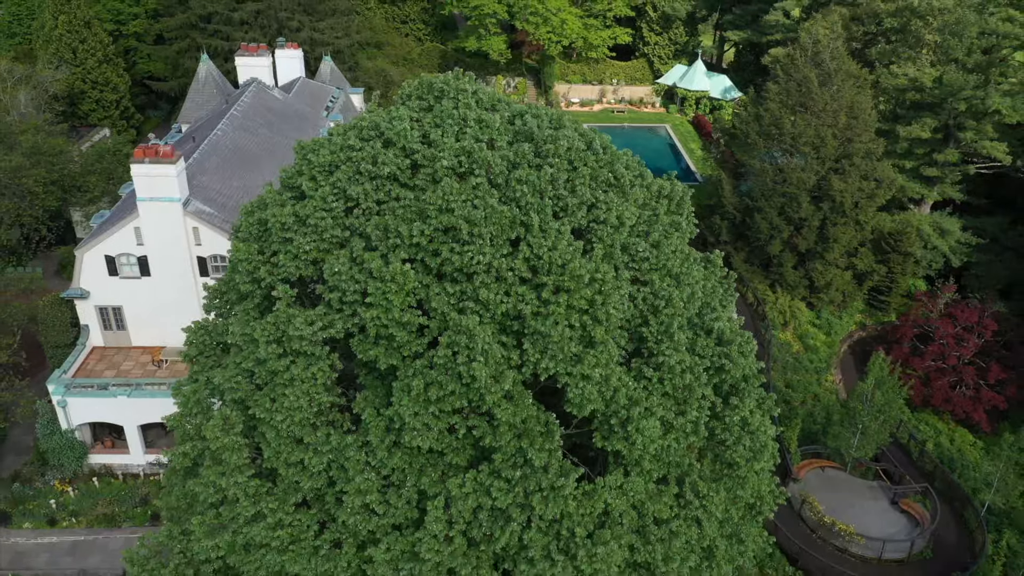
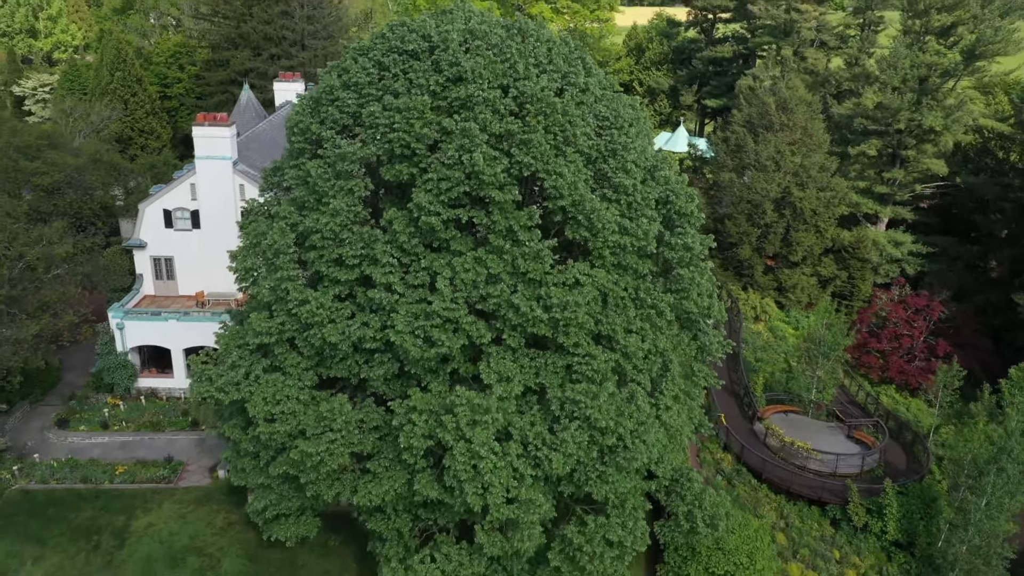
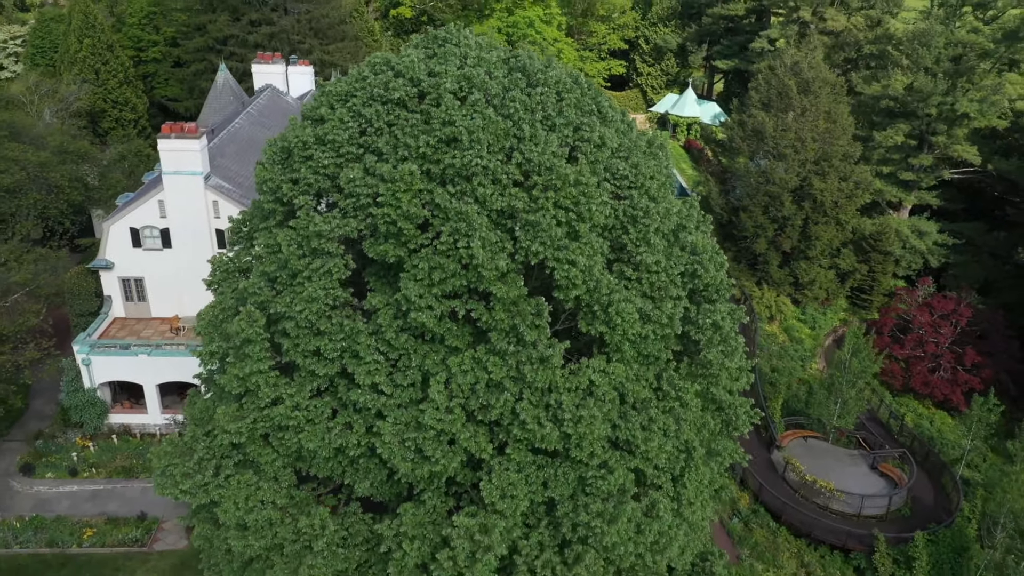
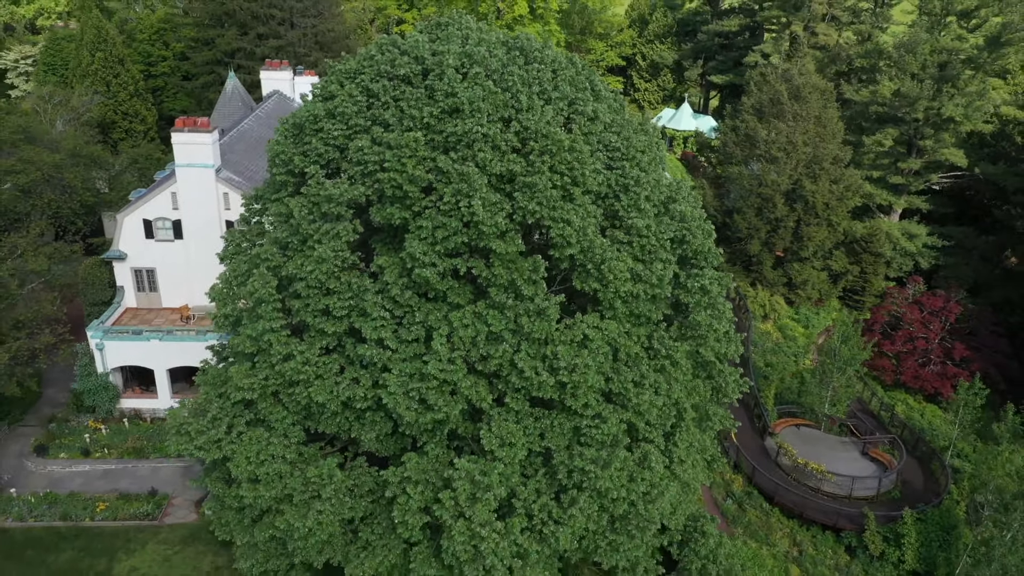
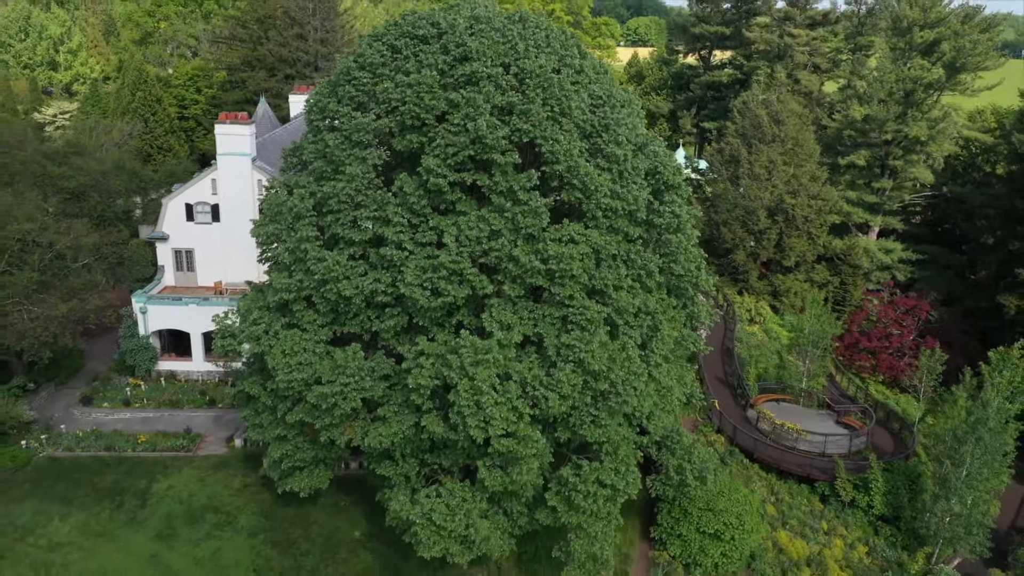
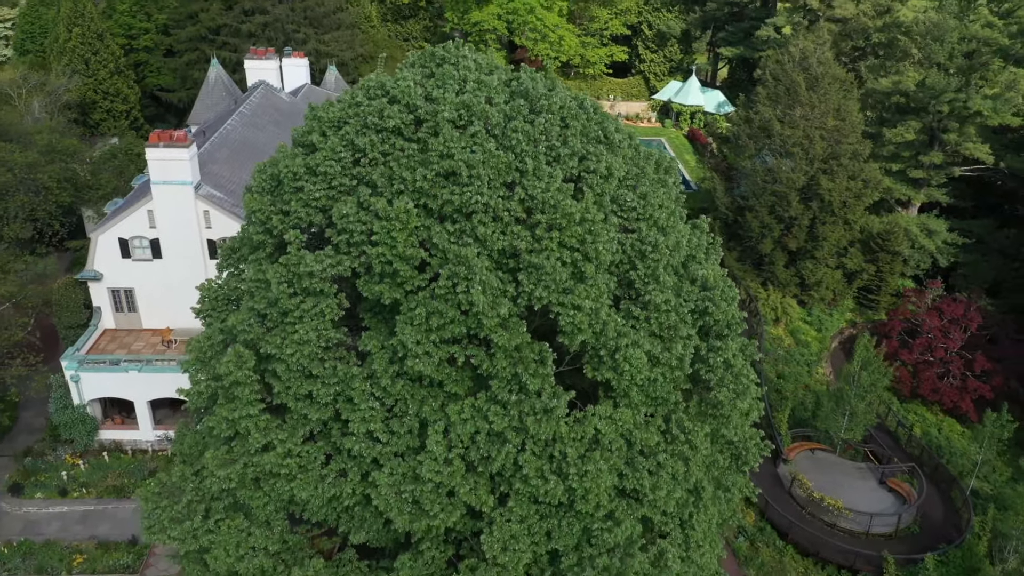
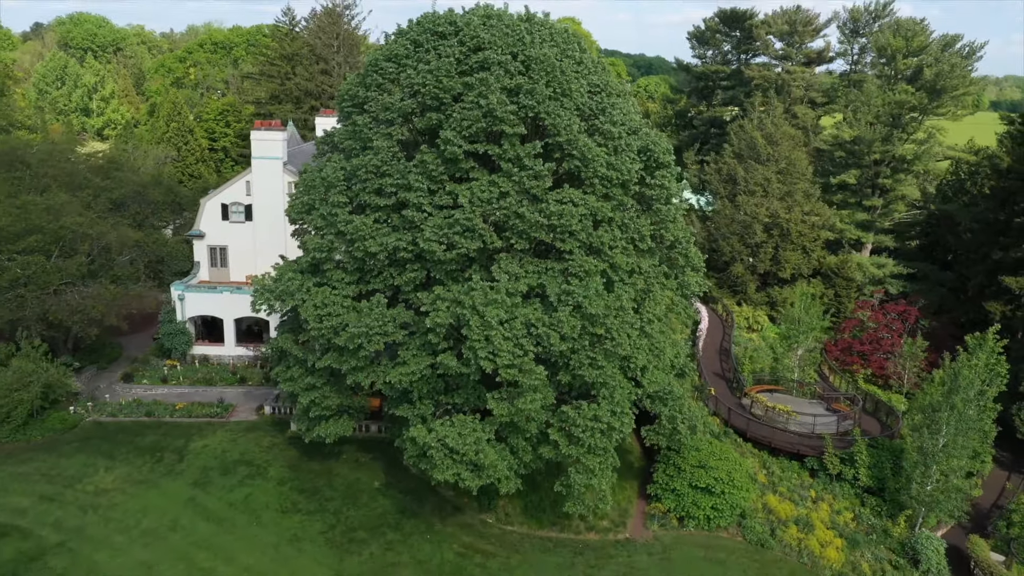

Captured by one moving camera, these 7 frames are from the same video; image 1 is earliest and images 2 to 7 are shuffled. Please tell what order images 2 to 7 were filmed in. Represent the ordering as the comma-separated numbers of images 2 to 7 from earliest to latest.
6, 3, 4, 2, 5, 7
